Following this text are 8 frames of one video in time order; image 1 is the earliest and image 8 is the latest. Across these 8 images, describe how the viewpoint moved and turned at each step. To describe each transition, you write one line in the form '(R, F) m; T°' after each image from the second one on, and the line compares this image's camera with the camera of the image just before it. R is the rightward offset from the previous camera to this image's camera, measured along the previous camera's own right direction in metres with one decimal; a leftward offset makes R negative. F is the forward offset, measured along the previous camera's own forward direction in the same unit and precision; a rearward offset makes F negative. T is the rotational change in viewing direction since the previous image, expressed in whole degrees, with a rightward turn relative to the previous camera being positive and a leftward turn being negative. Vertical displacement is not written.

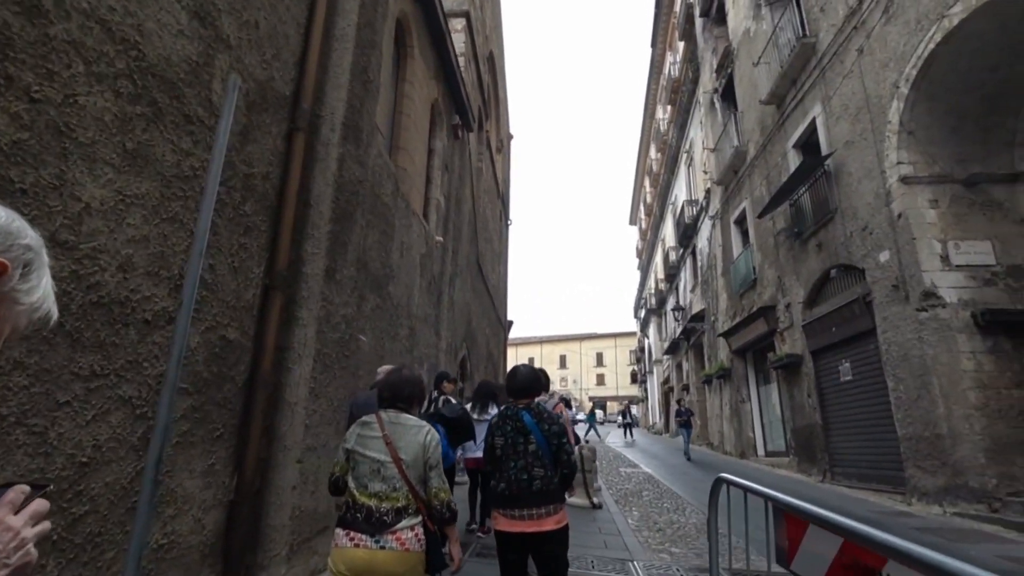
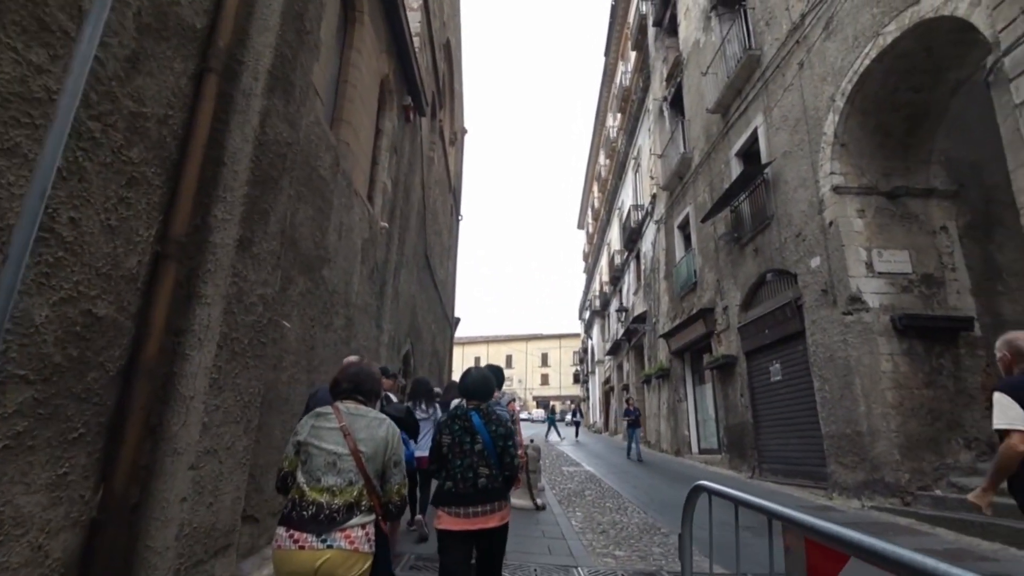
(0.0, +0.4) m; +5°
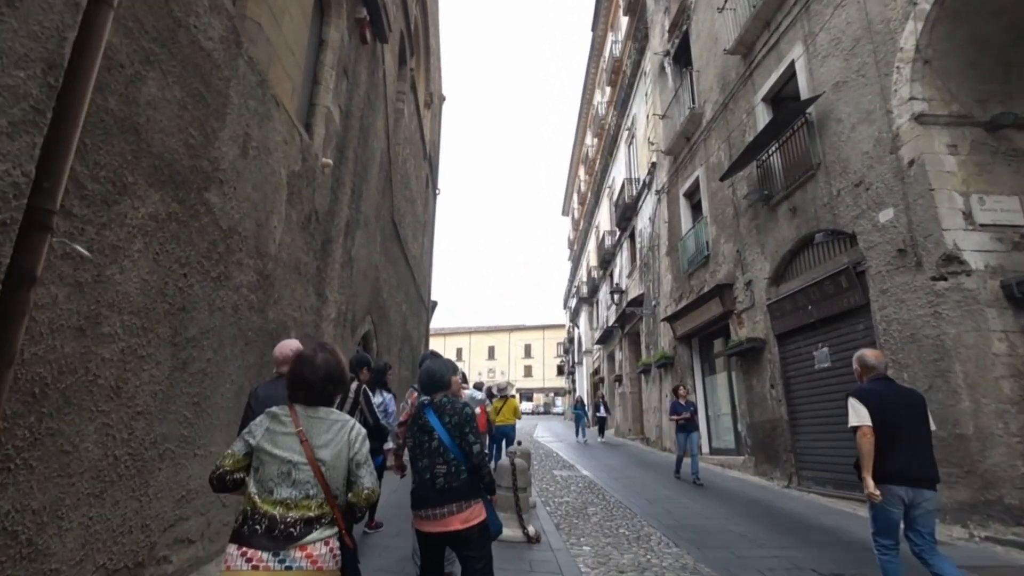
(0.0, +1.8) m; +2°
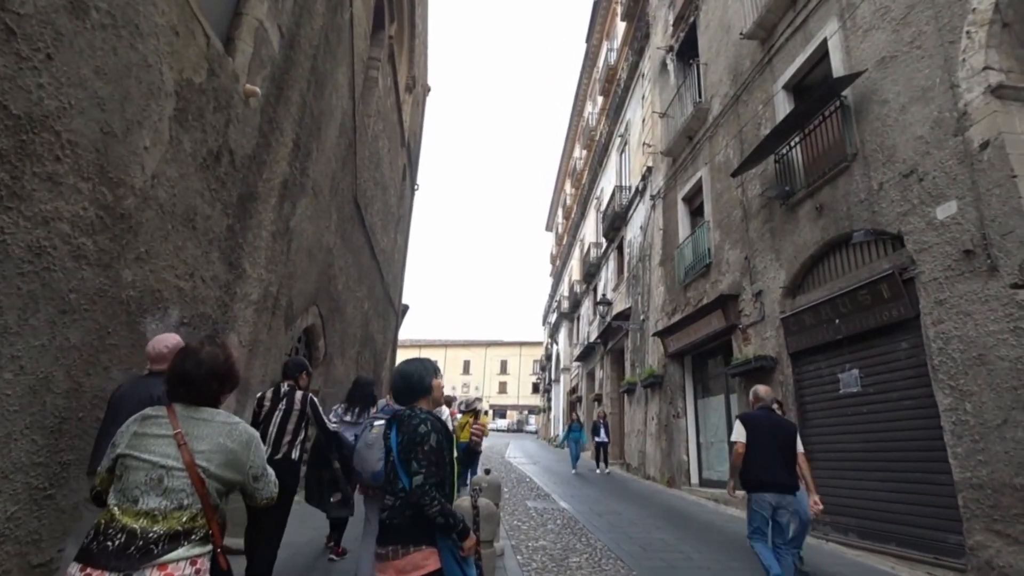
(+0.1, +1.3) m; +2°
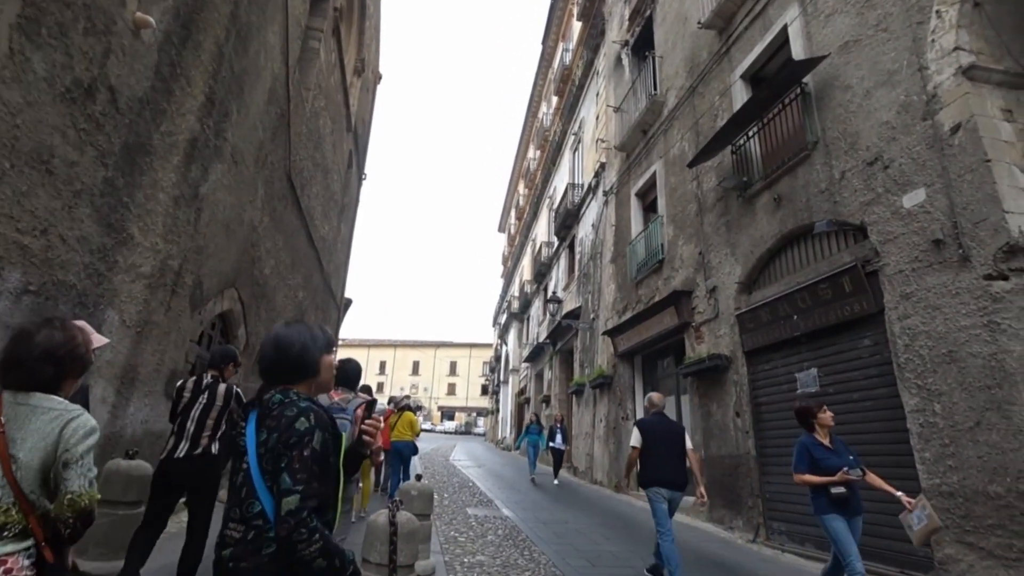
(+0.1, +0.7) m; +5°
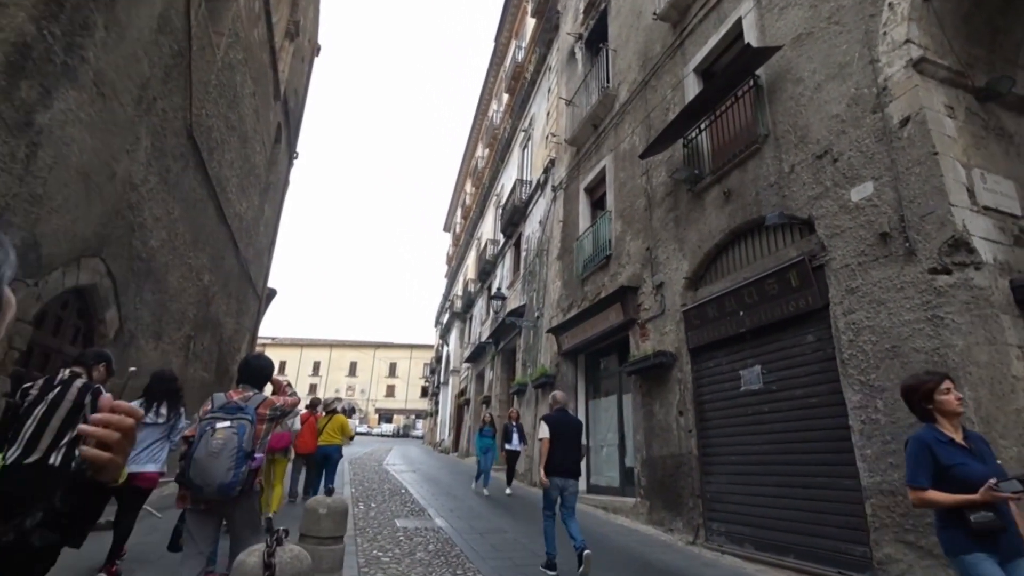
(+0.1, +0.4) m; +5°
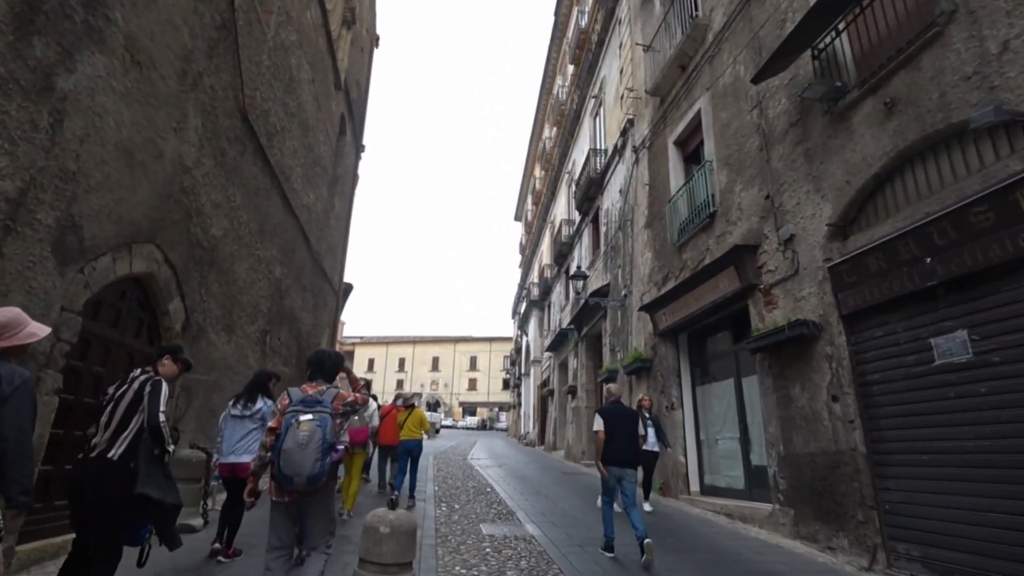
(-0.2, +1.3) m; -8°
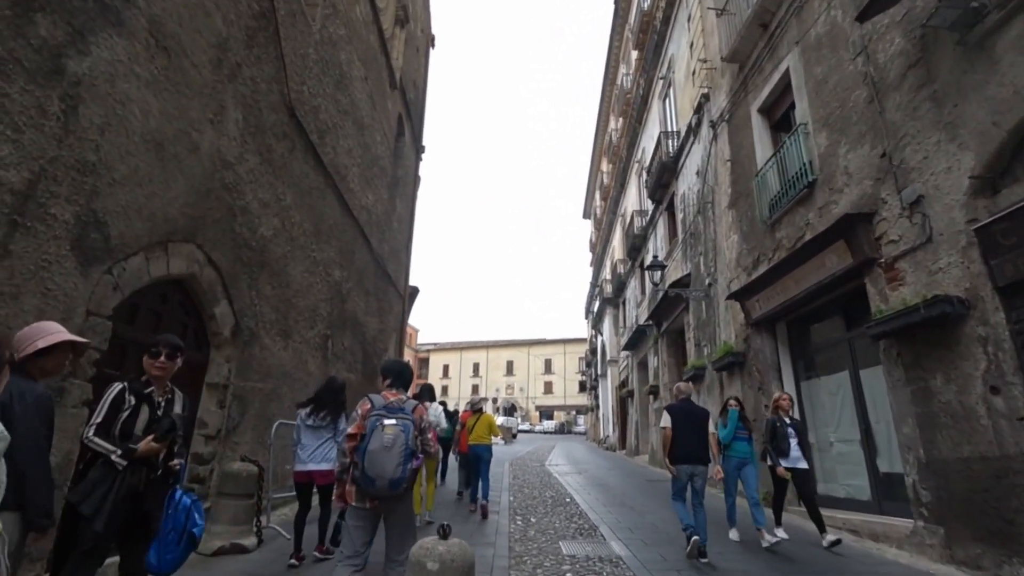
(0.0, +0.6) m; -8°
